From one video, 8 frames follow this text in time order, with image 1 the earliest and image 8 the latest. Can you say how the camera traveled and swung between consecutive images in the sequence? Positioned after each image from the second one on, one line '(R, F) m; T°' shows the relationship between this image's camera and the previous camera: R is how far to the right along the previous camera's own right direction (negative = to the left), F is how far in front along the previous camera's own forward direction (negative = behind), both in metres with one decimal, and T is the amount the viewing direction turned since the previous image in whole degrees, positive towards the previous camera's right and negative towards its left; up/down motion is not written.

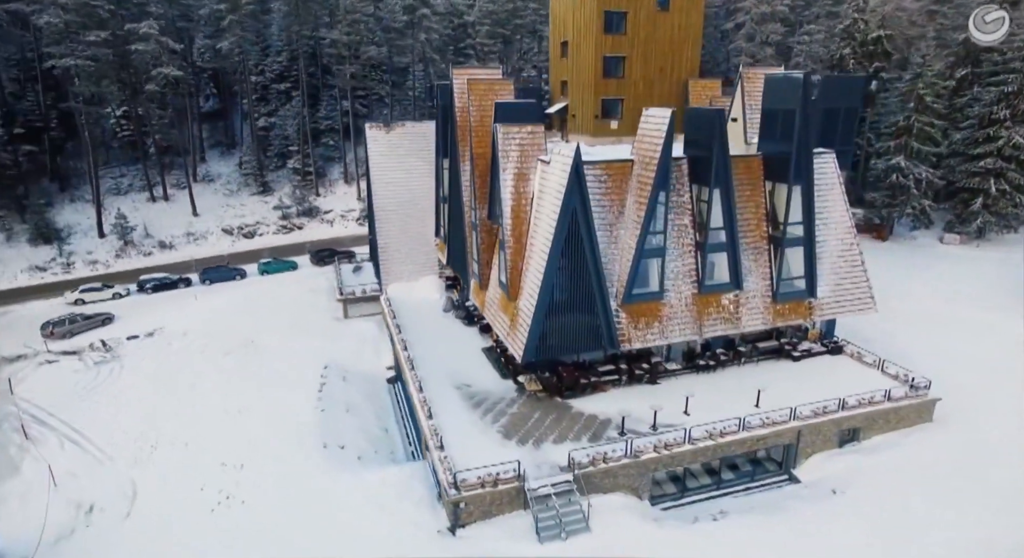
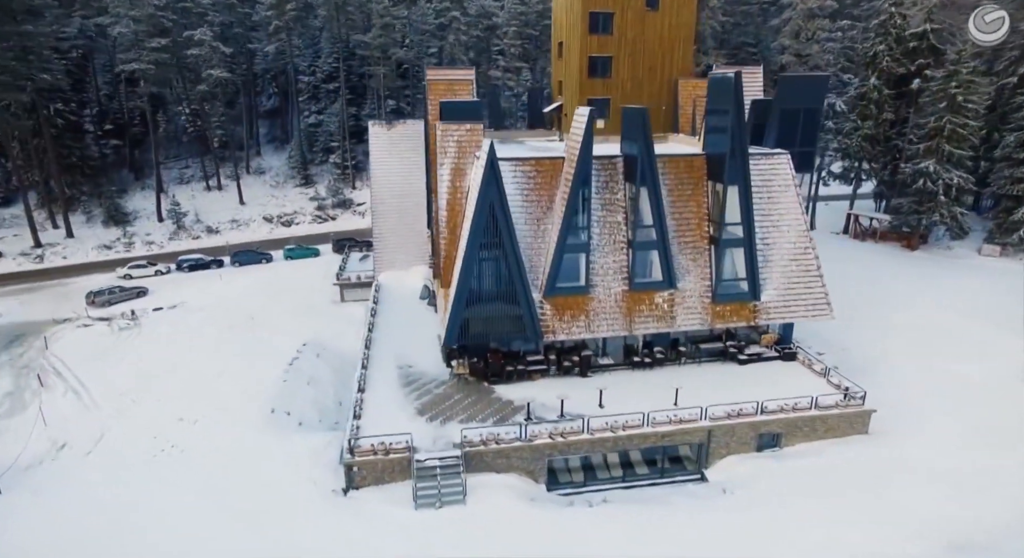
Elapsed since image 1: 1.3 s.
(+5.6, -0.7) m; -9°
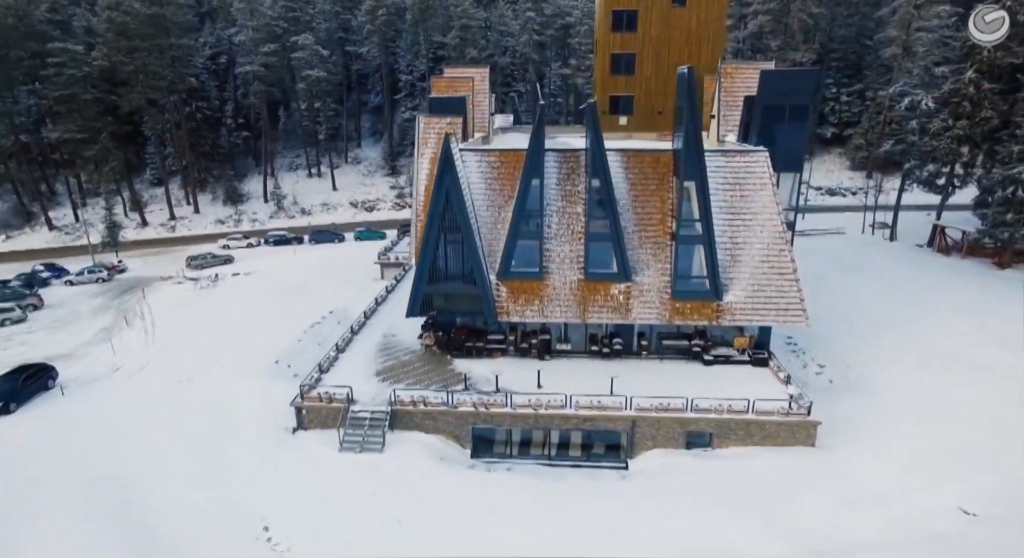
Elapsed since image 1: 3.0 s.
(+6.8, -0.7) m; -14°
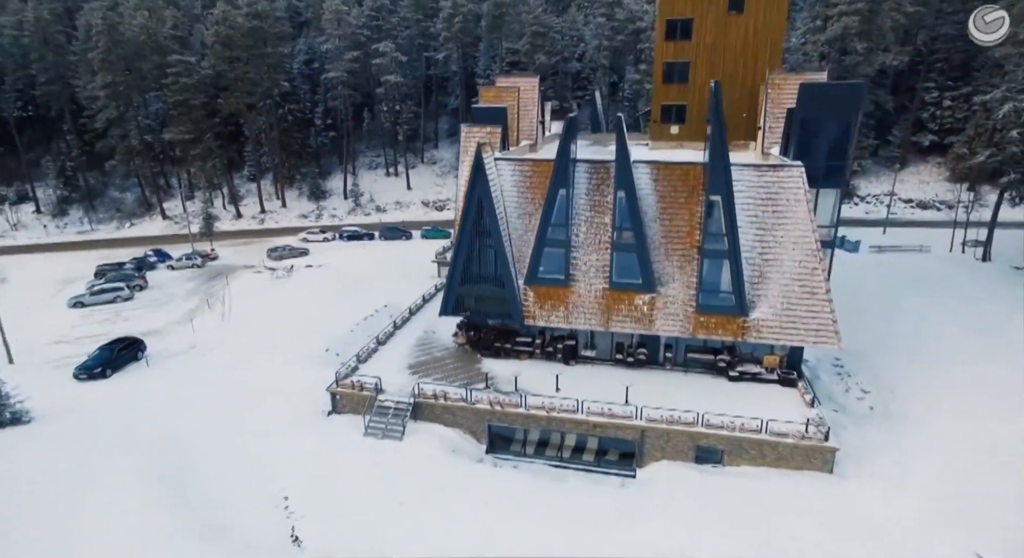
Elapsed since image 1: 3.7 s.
(+2.4, -0.7) m; -8°
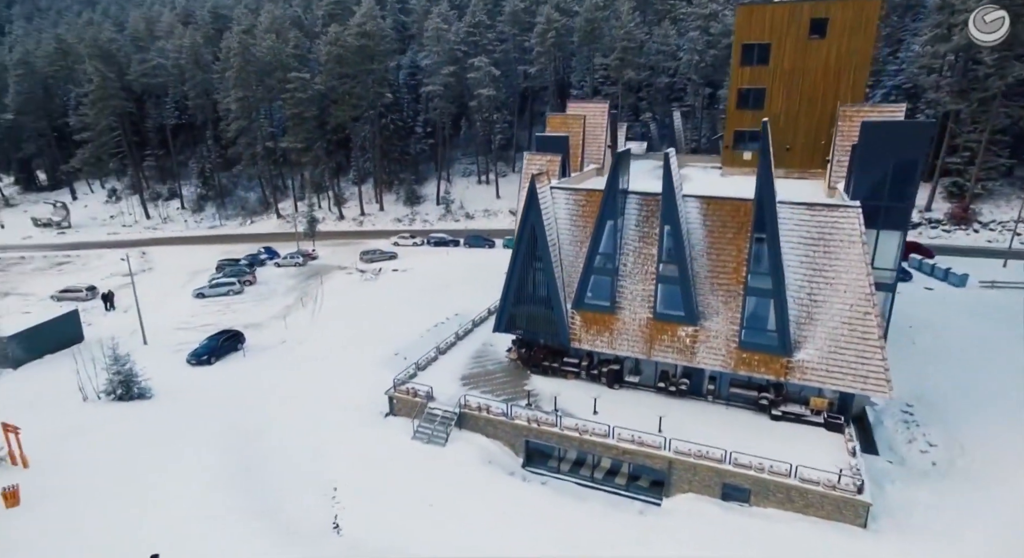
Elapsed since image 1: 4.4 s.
(+2.2, -1.1) m; -10°
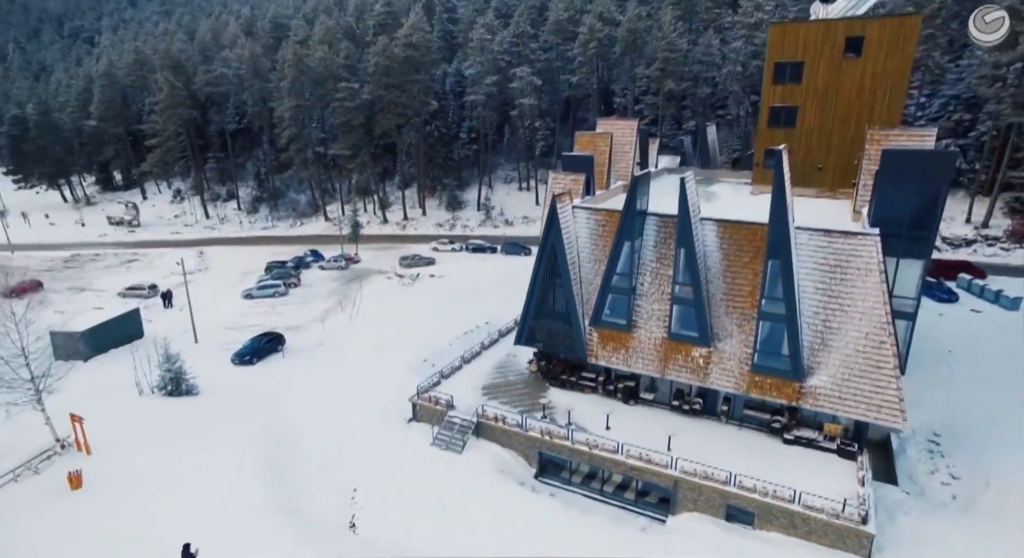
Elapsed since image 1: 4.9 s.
(+1.2, -0.8) m; -5°
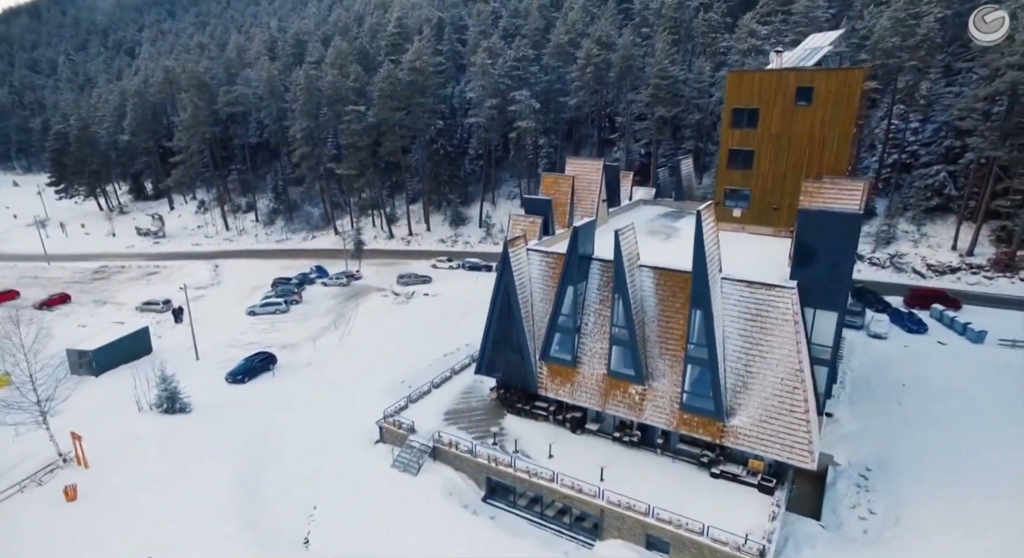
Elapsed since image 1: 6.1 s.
(+3.3, -2.0) m; -3°
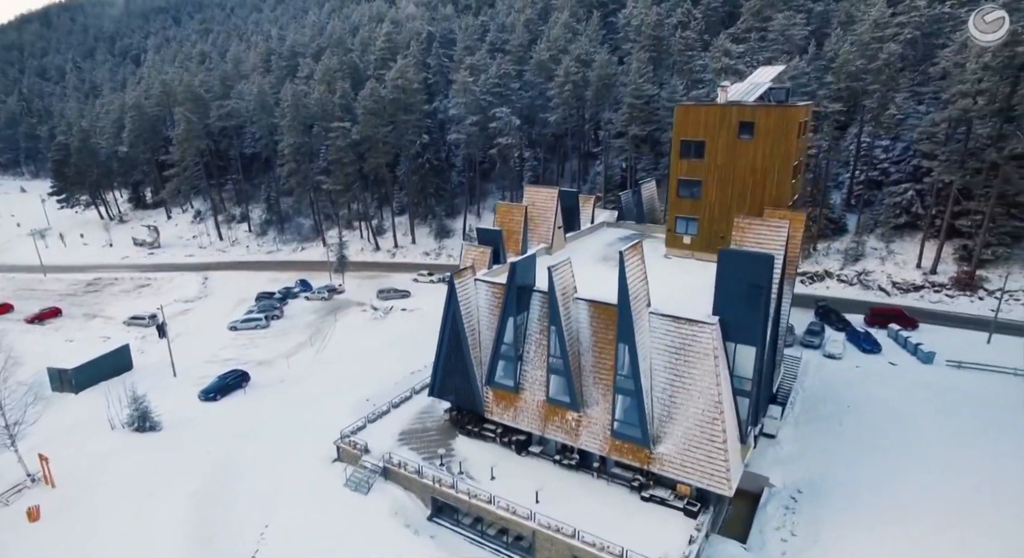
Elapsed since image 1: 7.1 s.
(+2.9, -1.3) m; -1°
